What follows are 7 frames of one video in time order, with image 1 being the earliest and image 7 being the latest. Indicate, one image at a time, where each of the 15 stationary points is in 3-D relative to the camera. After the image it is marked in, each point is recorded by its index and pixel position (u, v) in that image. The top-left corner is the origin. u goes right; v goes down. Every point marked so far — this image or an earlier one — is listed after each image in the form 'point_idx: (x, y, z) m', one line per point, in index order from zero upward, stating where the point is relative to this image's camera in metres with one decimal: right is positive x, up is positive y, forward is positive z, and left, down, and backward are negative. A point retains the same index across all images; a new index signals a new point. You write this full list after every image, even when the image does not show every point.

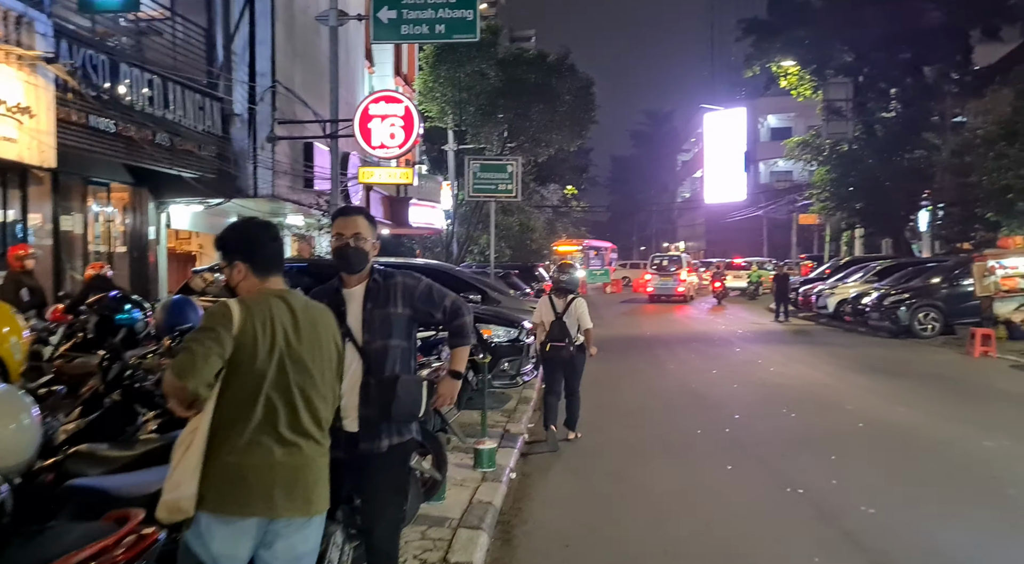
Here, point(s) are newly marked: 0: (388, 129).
0: (-2.3, +2.8, +15.3) m
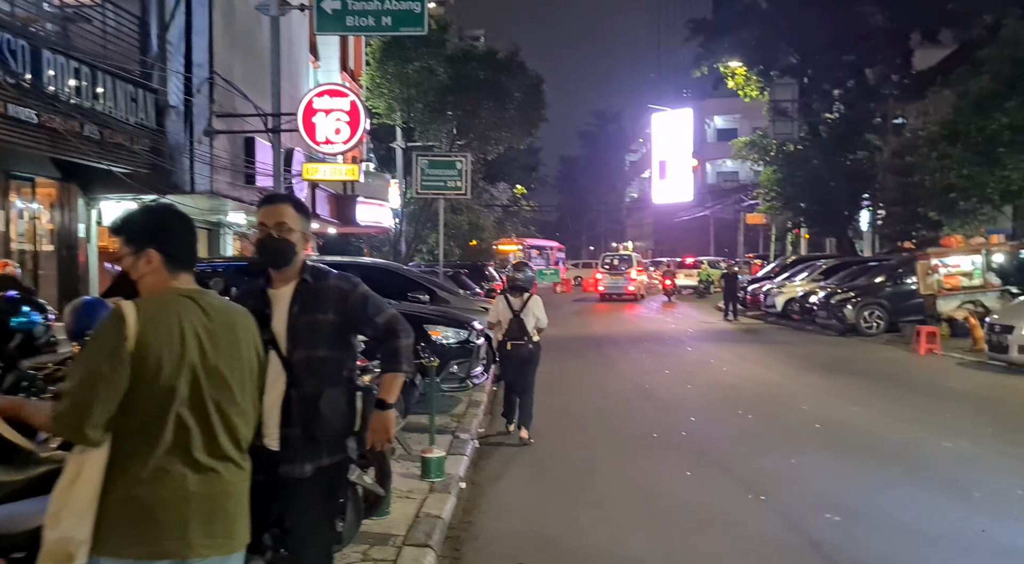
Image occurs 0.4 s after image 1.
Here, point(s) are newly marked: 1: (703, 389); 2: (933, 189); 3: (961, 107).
0: (-3.2, +2.8, +14.8) m
1: (+2.4, -1.4, +10.6) m
2: (+9.4, +2.1, +18.5) m
3: (+9.4, +3.7, +17.5) m
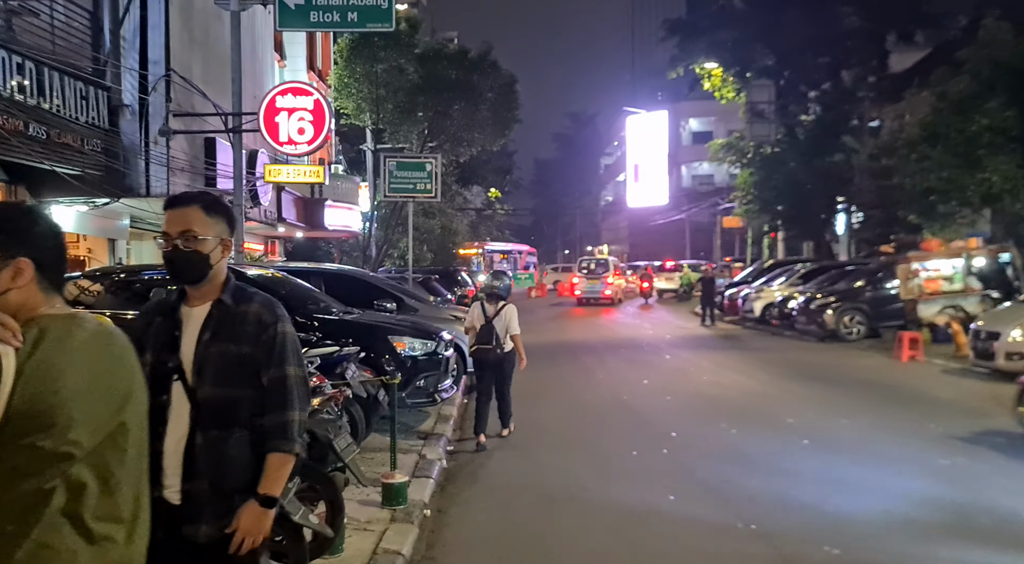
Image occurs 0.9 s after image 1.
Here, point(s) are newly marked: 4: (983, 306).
0: (-3.7, +2.7, +14.2) m
1: (+2.1, -1.5, +10.1) m
2: (+8.8, +2.0, +18.3) m
3: (+8.9, +3.6, +17.2) m
4: (+9.3, -0.5, +16.4) m
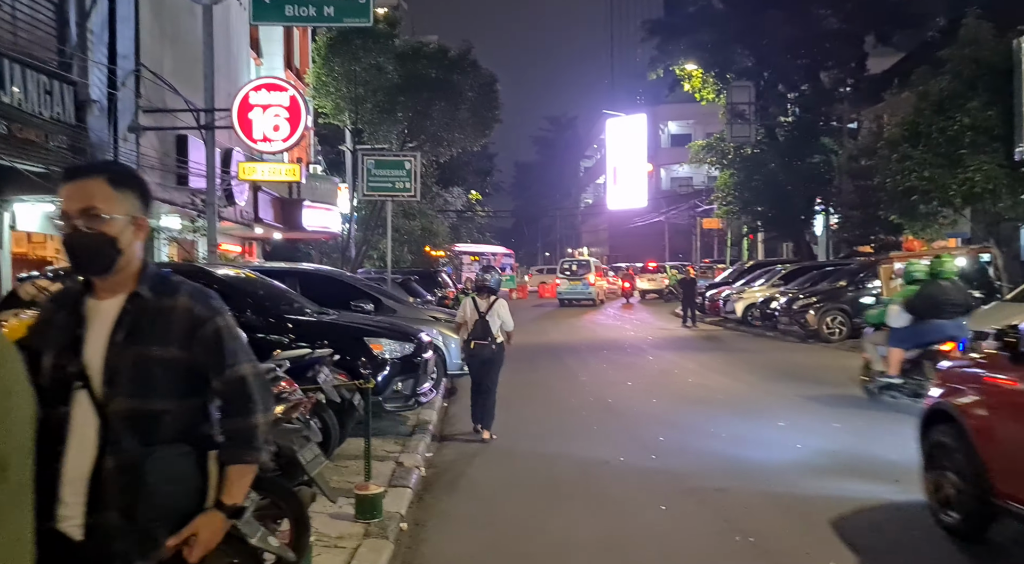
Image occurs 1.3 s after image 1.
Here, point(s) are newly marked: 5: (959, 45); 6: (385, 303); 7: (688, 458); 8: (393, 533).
0: (-4.0, +2.7, +13.9) m
1: (+1.9, -1.5, +9.9) m
2: (+8.4, +2.0, +18.2) m
3: (+8.5, +3.6, +17.1) m
4: (+8.9, -0.5, +16.4) m
5: (+9.2, +4.9, +17.1) m
6: (-1.7, -0.3, +11.2) m
7: (+1.5, -1.5, +7.2) m
8: (-0.7, -1.6, +5.2) m
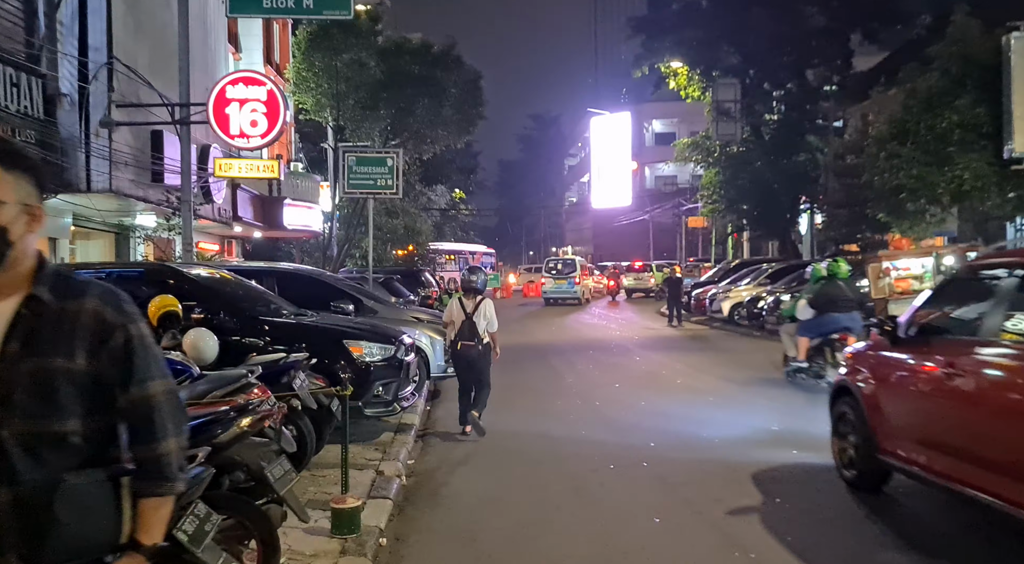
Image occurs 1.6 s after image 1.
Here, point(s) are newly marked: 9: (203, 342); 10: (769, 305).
0: (-4.3, +2.7, +13.5) m
1: (+1.7, -1.4, +9.6) m
2: (+8.0, +2.0, +18.1) m
3: (+8.1, +3.6, +17.0) m
4: (+8.6, -0.5, +16.2) m
5: (+8.9, +4.9, +16.9) m
6: (-1.9, -0.3, +10.8) m
7: (+1.4, -1.5, +6.9) m
8: (-0.8, -1.6, +4.9) m
9: (-2.4, -0.5, +6.3) m
10: (+5.9, -0.5, +19.0) m
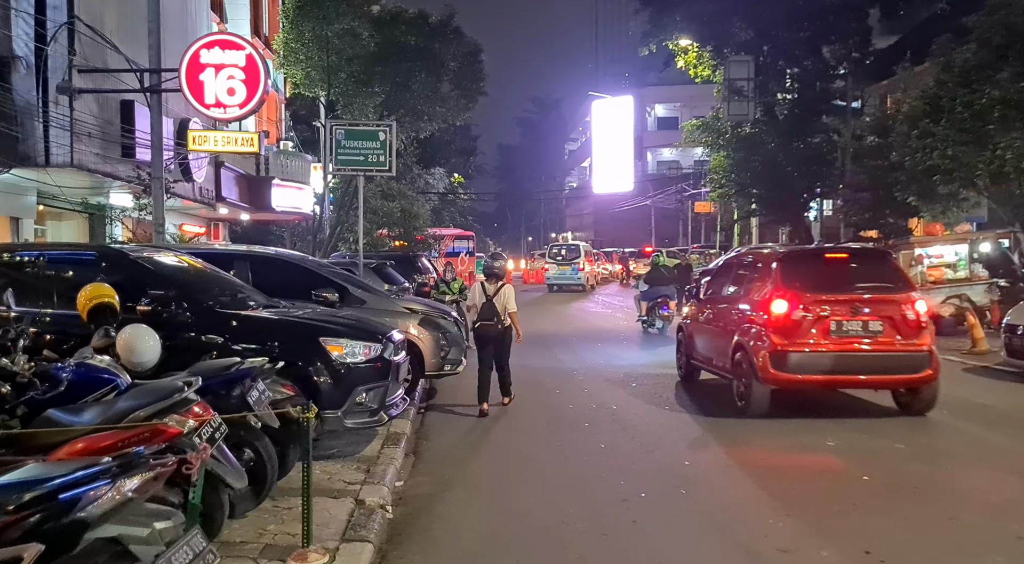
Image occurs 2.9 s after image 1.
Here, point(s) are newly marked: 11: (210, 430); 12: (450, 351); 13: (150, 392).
0: (-4.2, +2.9, +12.2) m
1: (+1.8, -1.3, +8.4) m
2: (+8.1, +2.2, +16.8) m
3: (+8.2, +3.8, +15.7) m
4: (+8.7, -0.3, +15.0) m
5: (+8.9, +5.1, +15.7) m
6: (-1.8, -0.1, +9.6) m
7: (+1.5, -1.4, +5.7) m
8: (-0.8, -1.5, +3.7) m
9: (-2.3, -0.4, +5.1) m
10: (+5.9, -0.3, +17.8) m
11: (-1.5, -0.7, +4.1) m
12: (-0.7, -0.8, +9.8) m
13: (-1.8, -0.5, +4.1) m
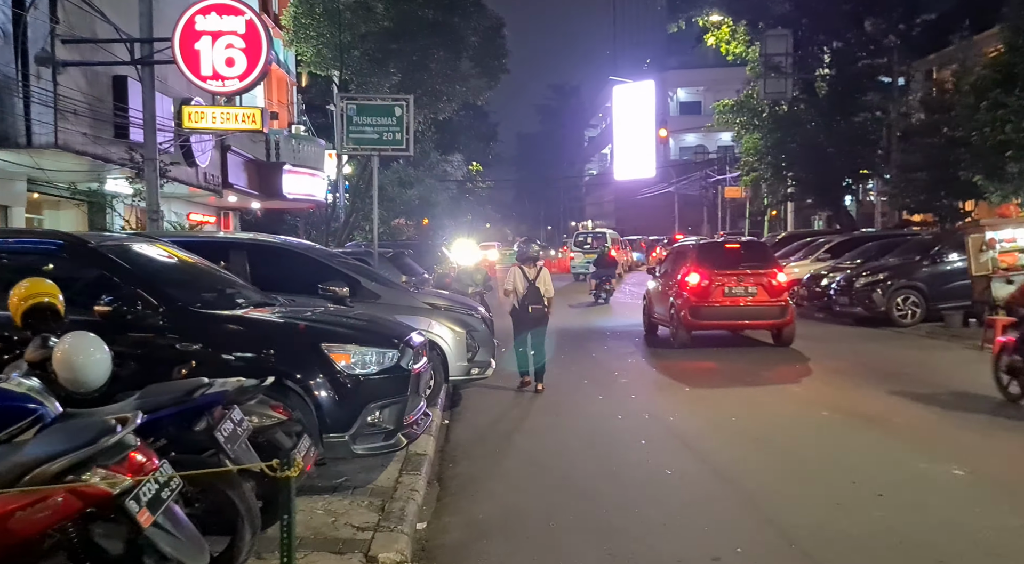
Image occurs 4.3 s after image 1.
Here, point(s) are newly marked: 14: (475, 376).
0: (-3.8, +3.0, +11.0) m
1: (+2.1, -1.2, +7.1) m
2: (+8.6, +2.5, +15.4) m
3: (+8.7, +4.1, +14.2) m
4: (+9.2, 0.0, +13.6) m
5: (+9.4, +5.3, +14.1) m
6: (-1.5, 0.0, +8.4) m
7: (+1.7, -1.4, +4.4) m
8: (-0.5, -1.5, +2.4) m
9: (-2.0, -0.3, +3.9) m
10: (+6.4, 0.0, +16.5) m
11: (-1.2, -0.7, +2.9) m
12: (-0.4, -0.7, +8.5) m
13: (-1.6, -0.5, +2.9) m
14: (-0.4, -0.9, +8.5) m
